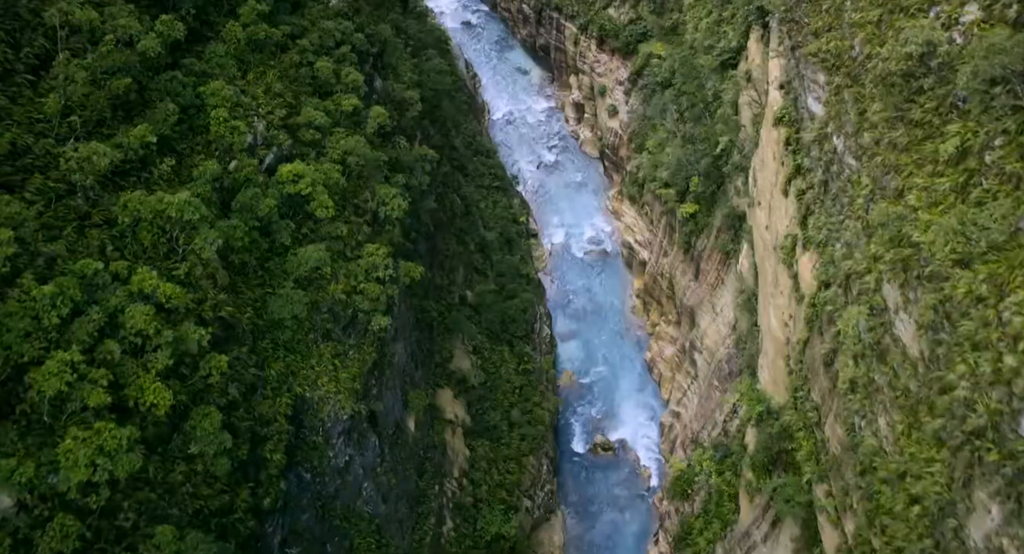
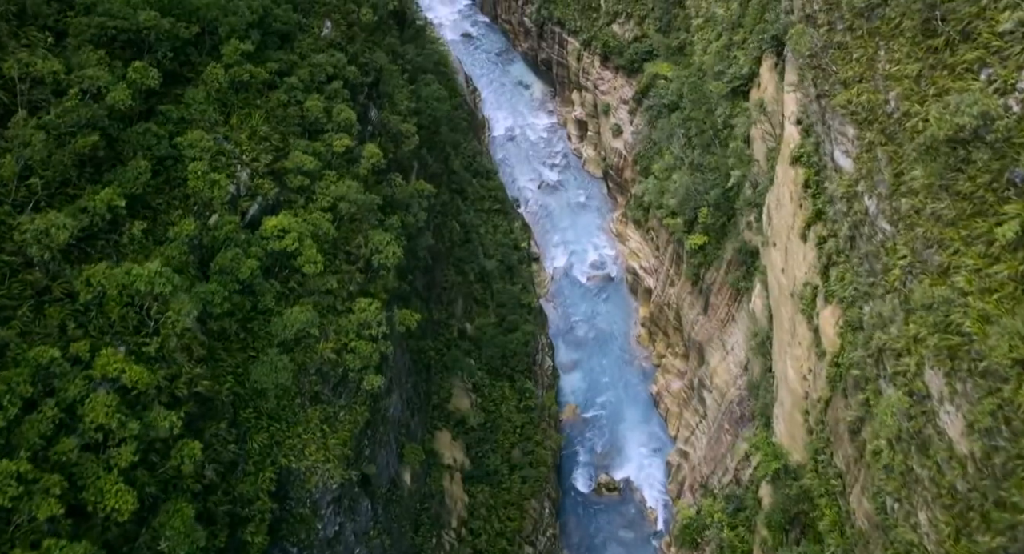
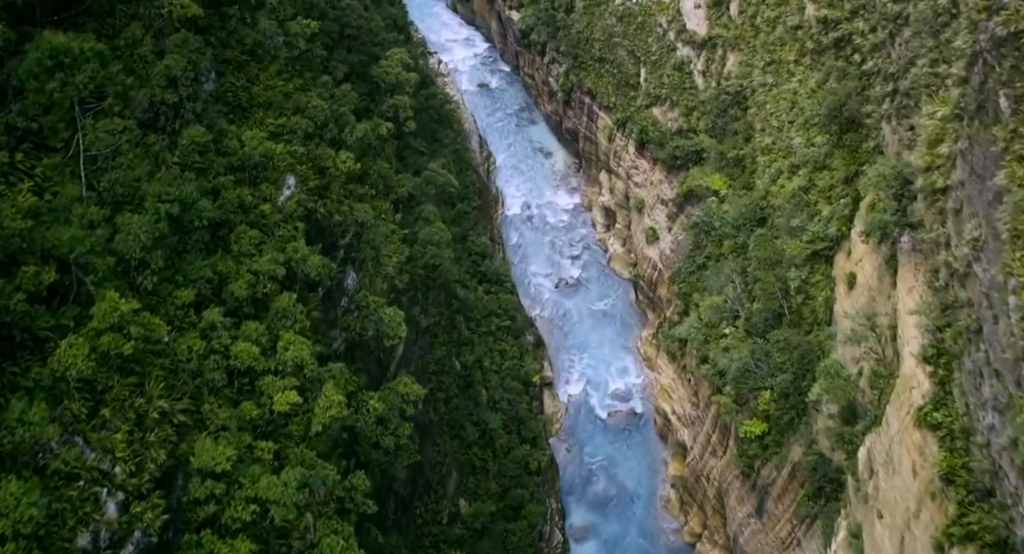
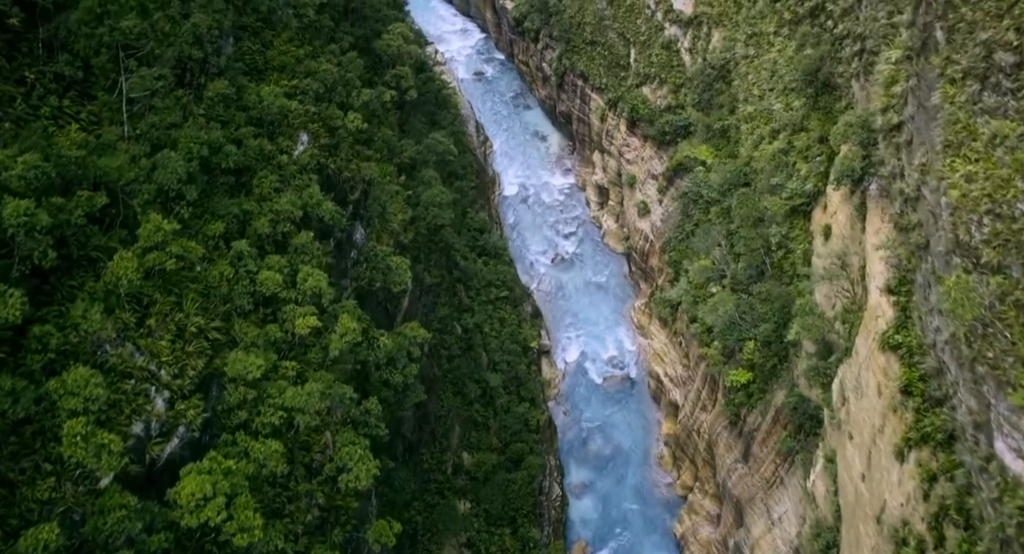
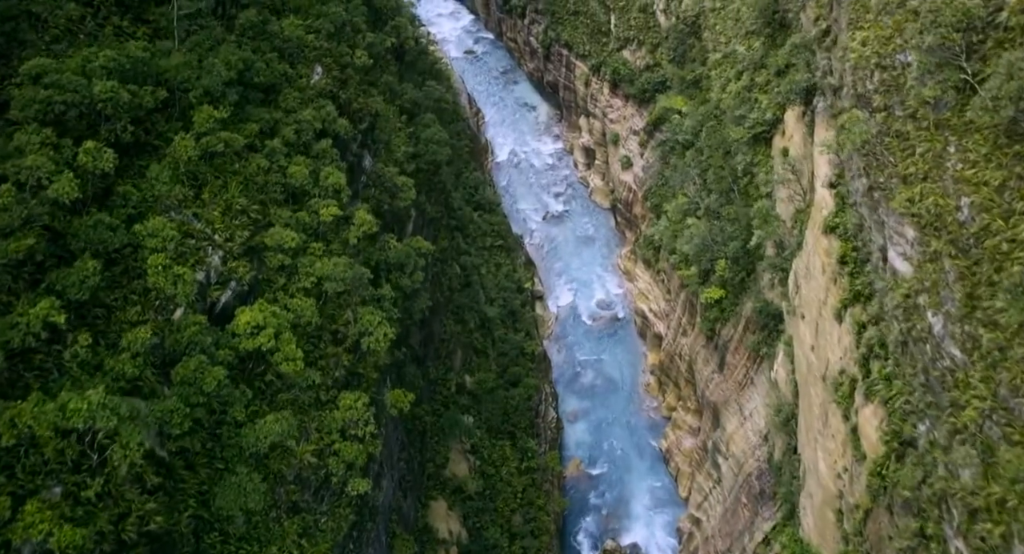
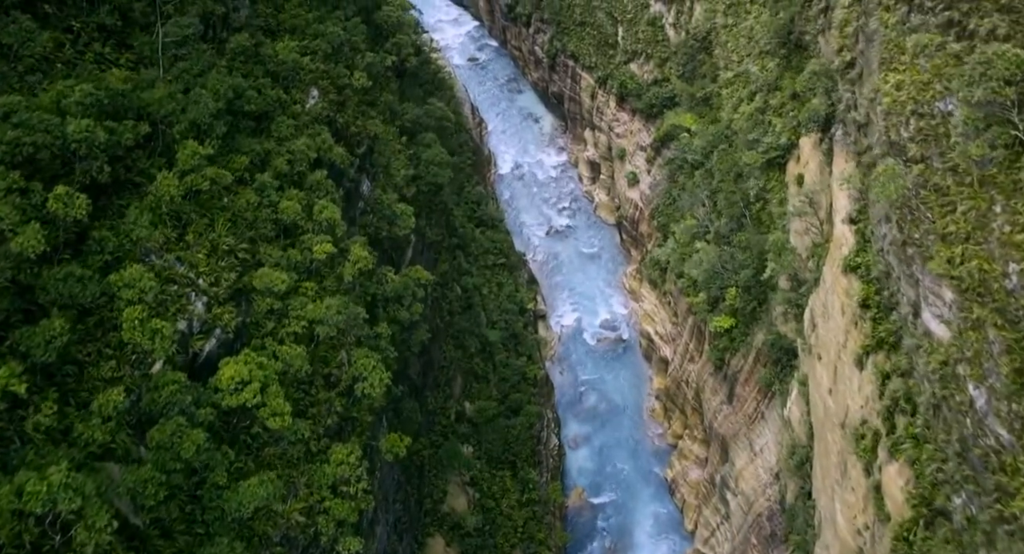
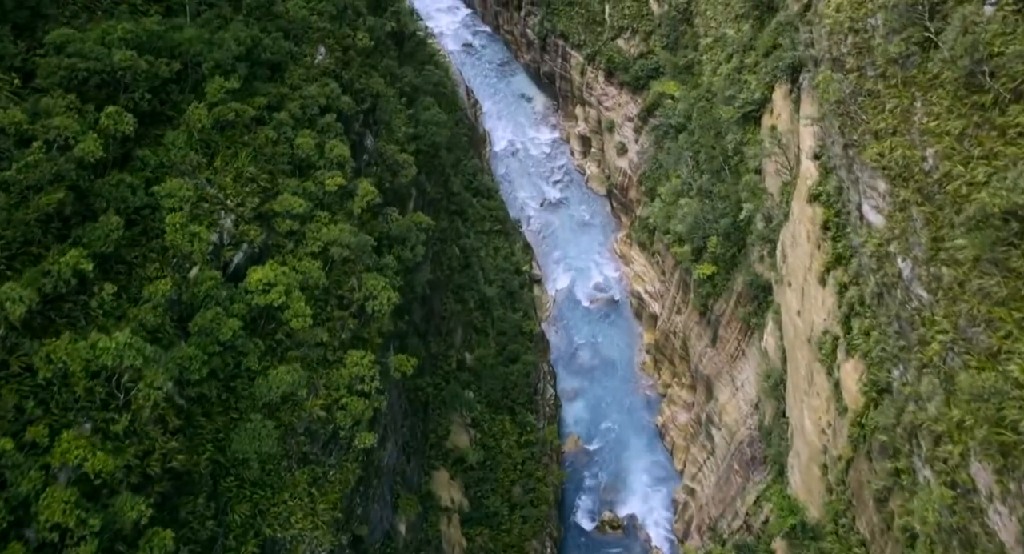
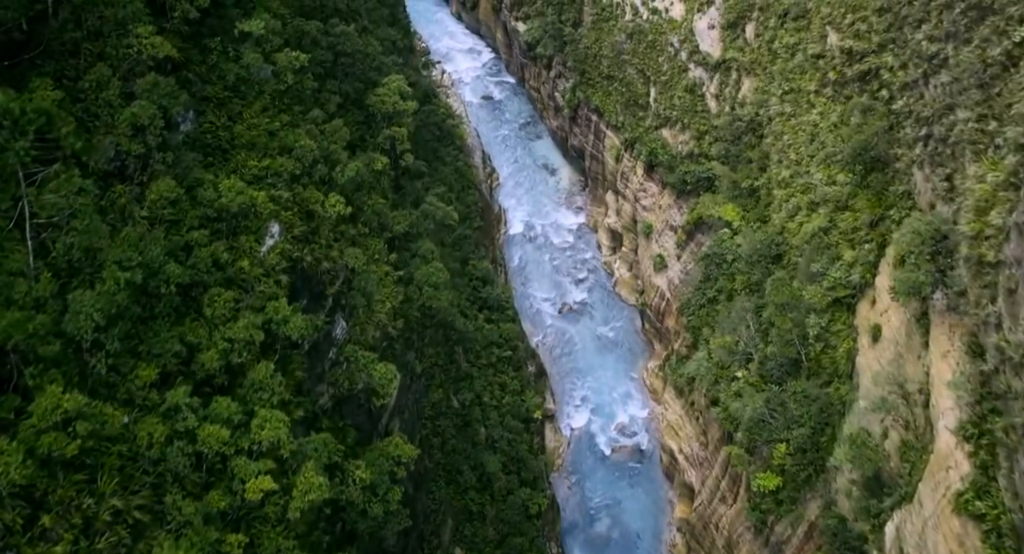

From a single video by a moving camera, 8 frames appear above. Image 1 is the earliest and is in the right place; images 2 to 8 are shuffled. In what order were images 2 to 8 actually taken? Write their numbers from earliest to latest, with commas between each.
2, 7, 5, 6, 4, 3, 8
